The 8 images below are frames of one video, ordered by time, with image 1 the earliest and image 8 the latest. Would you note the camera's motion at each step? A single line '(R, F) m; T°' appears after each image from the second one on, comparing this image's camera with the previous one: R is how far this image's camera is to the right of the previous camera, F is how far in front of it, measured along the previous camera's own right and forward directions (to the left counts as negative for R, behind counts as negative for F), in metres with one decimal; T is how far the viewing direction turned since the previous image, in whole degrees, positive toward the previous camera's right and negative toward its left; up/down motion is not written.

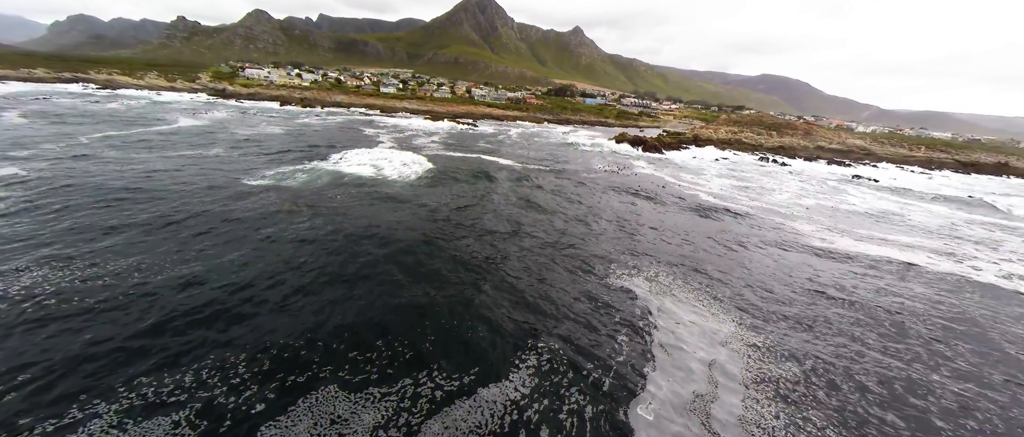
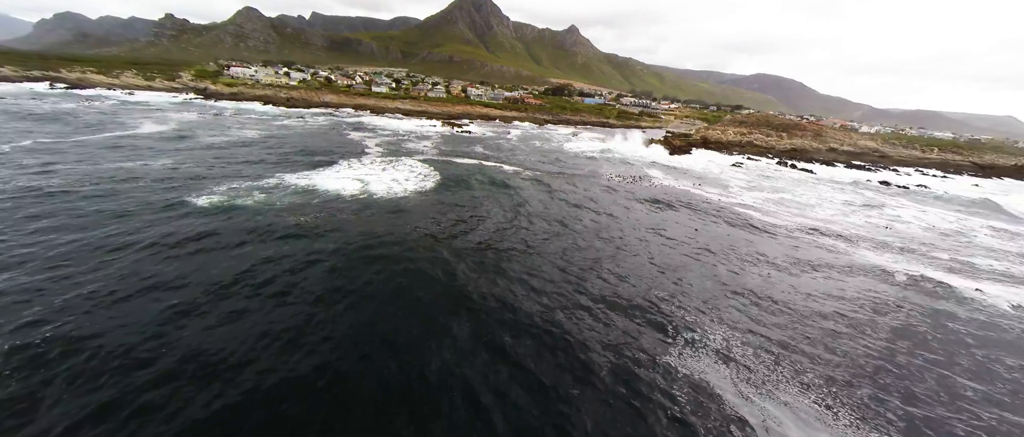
(-0.7, +4.4) m; +1°
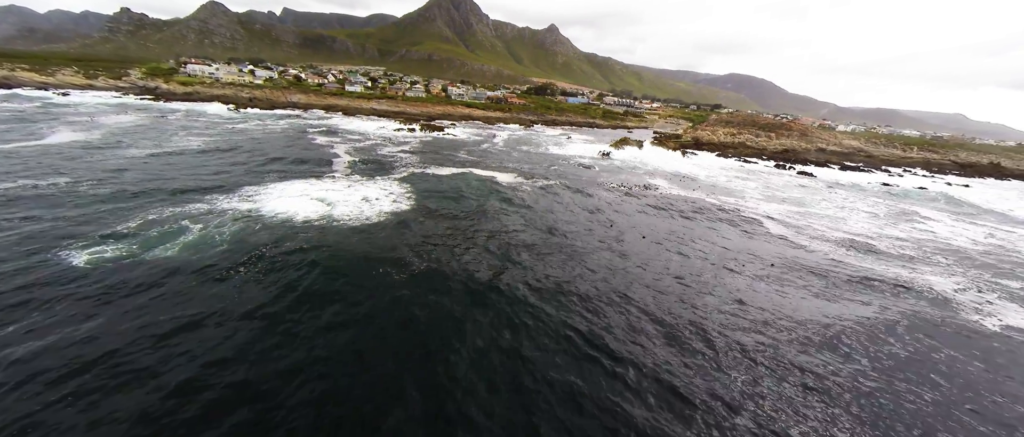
(-0.9, +4.5) m; +3°
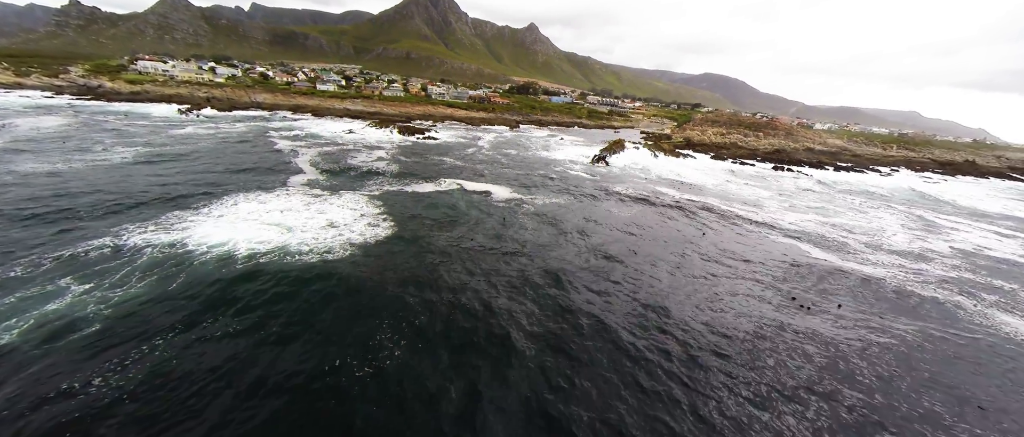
(-1.0, +4.1) m; +3°
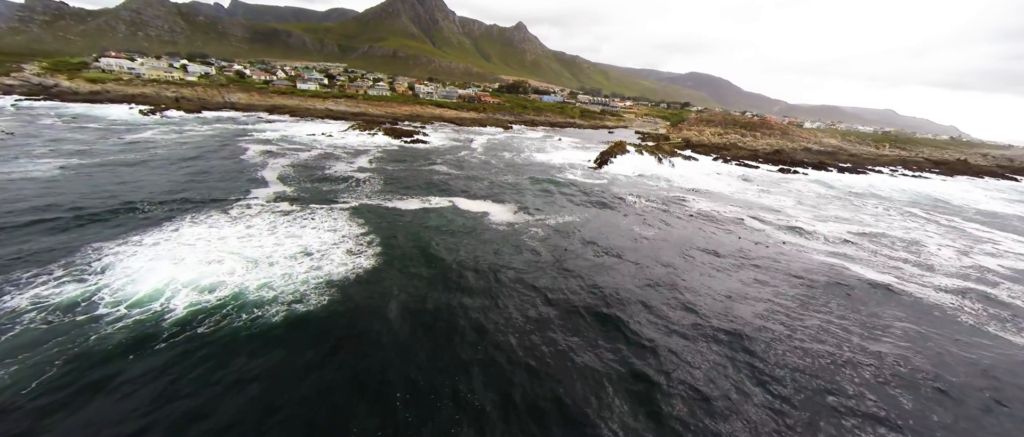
(-0.9, +3.3) m; +2°
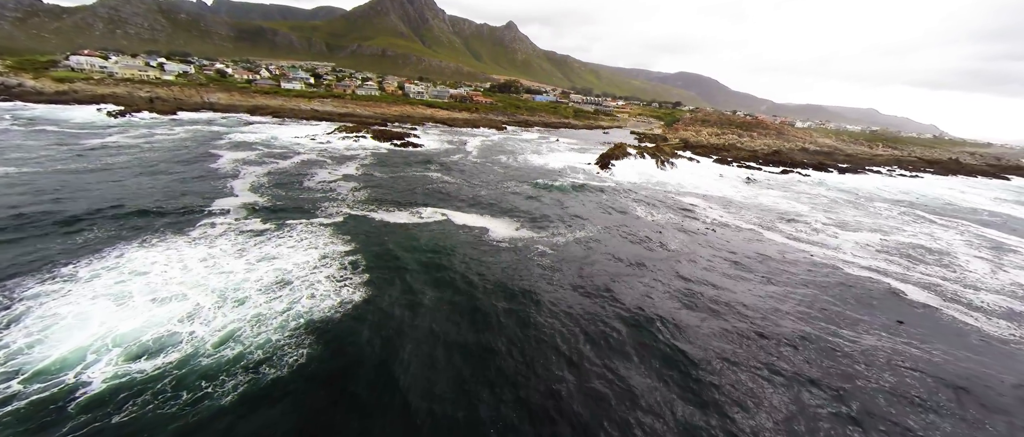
(-0.6, +2.2) m; +1°
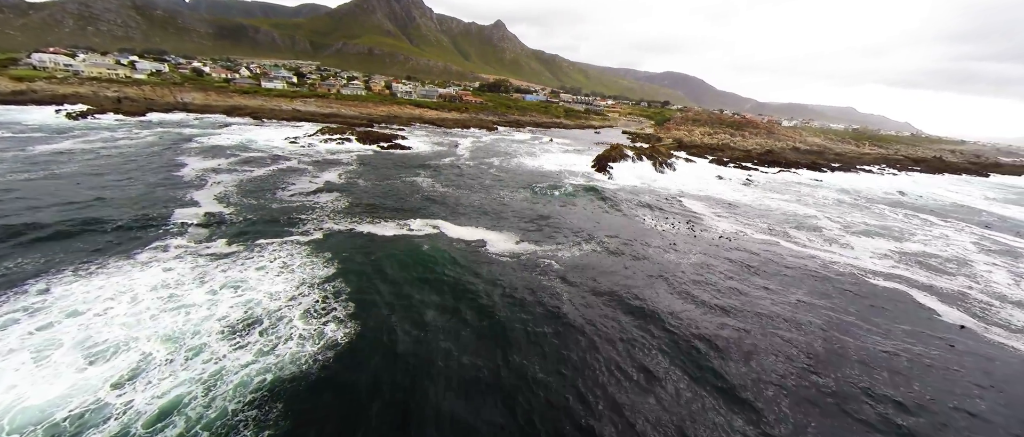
(-0.5, +1.8) m; +2°
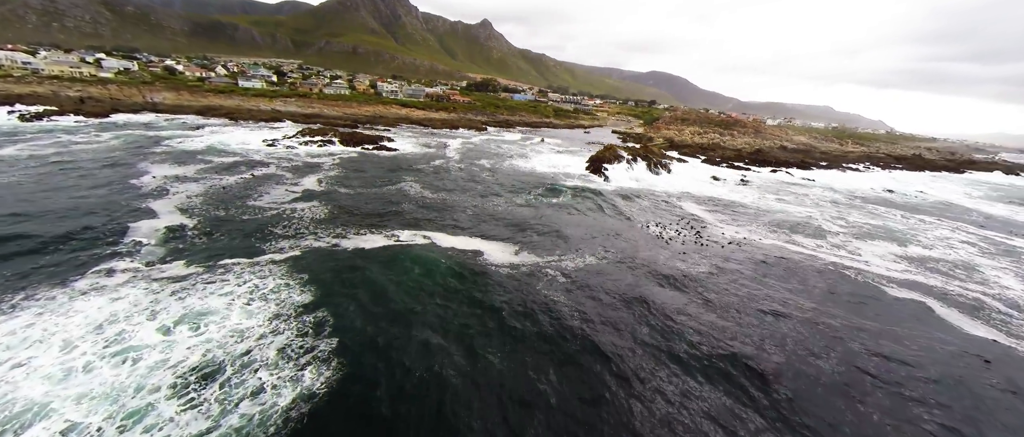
(-0.5, +1.4) m; +2°
